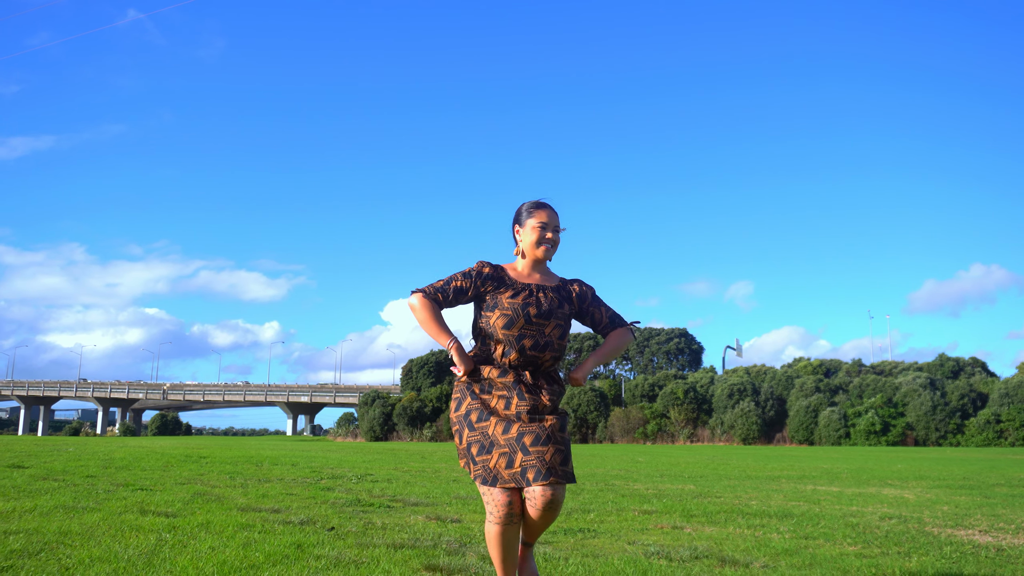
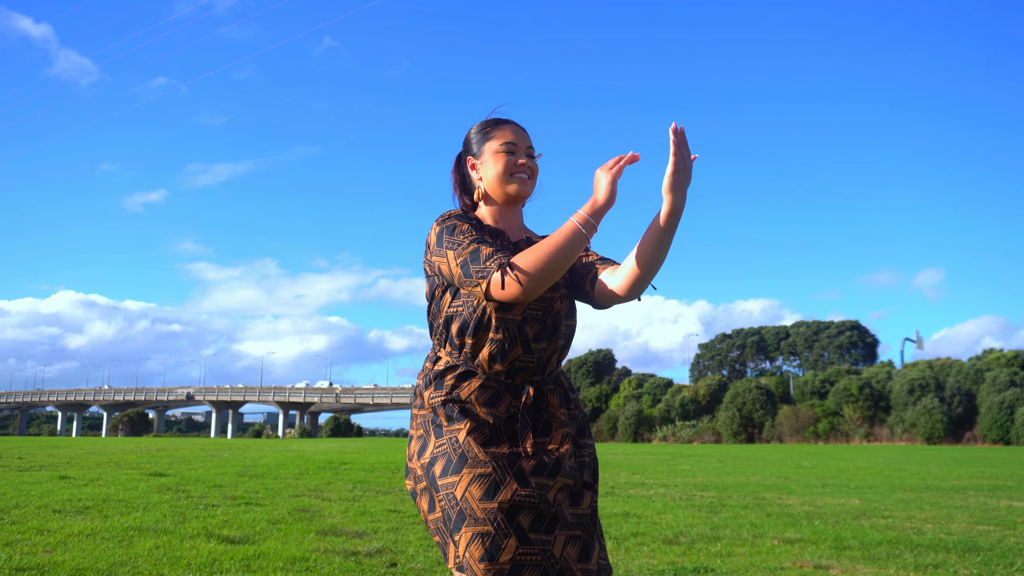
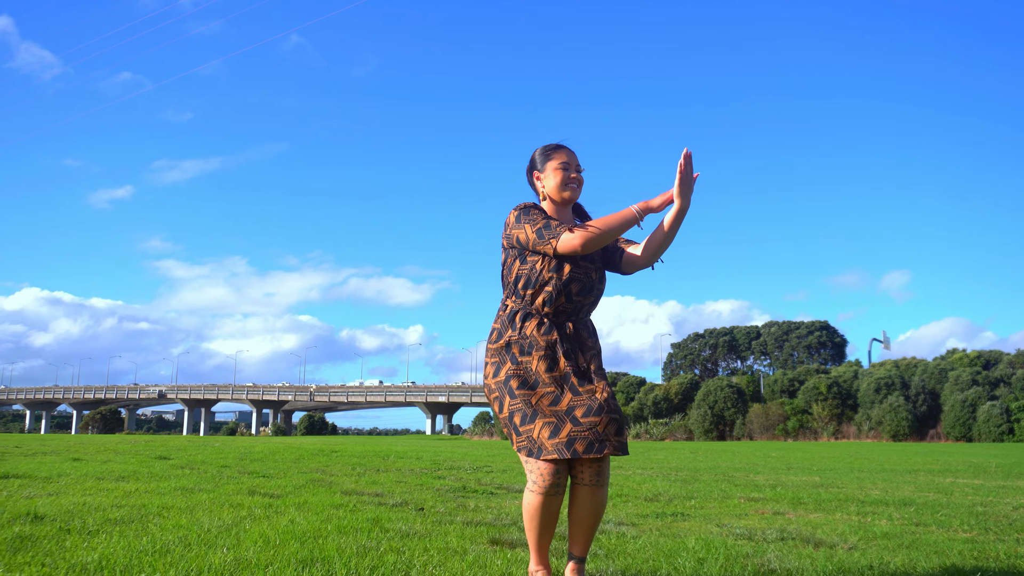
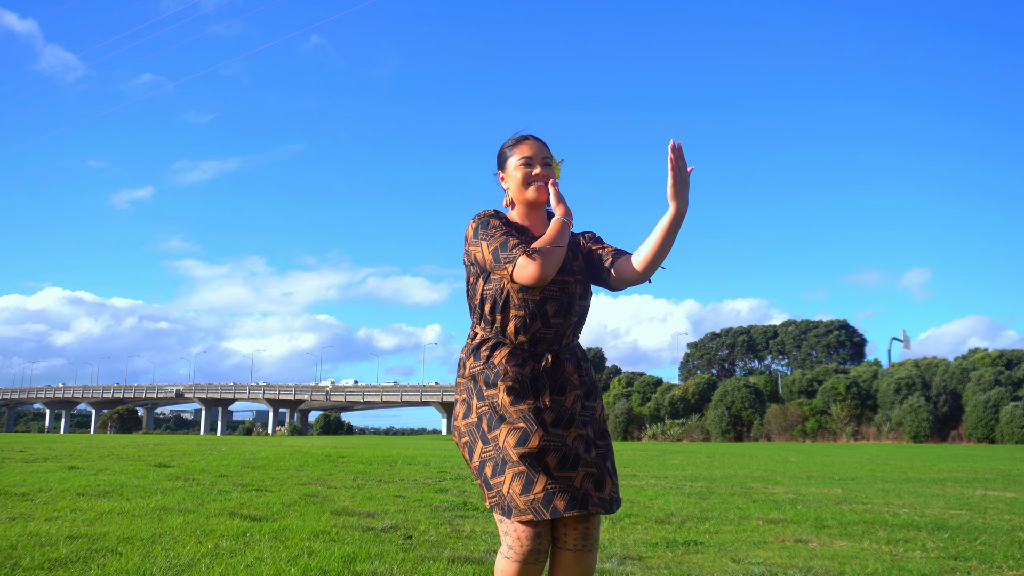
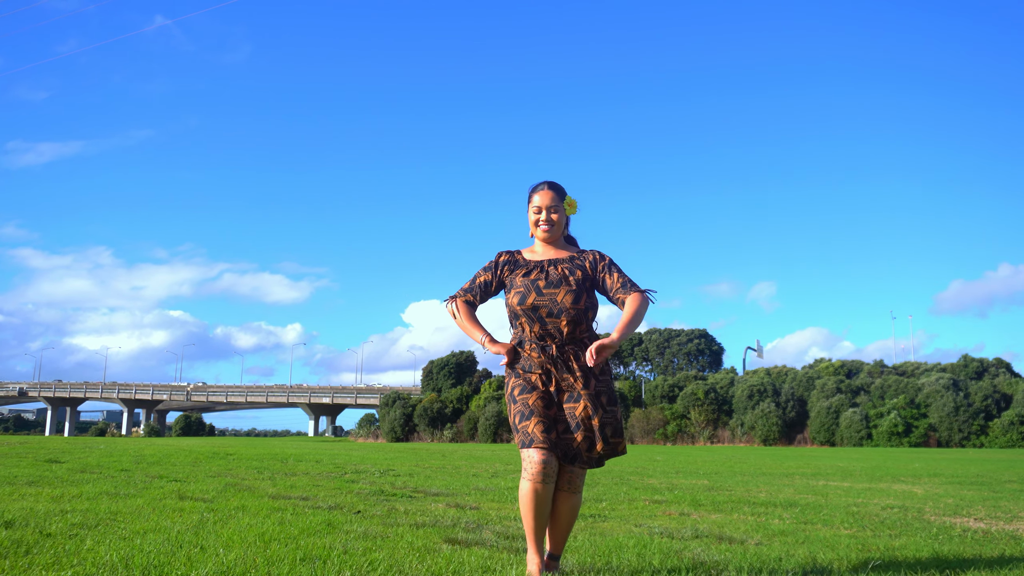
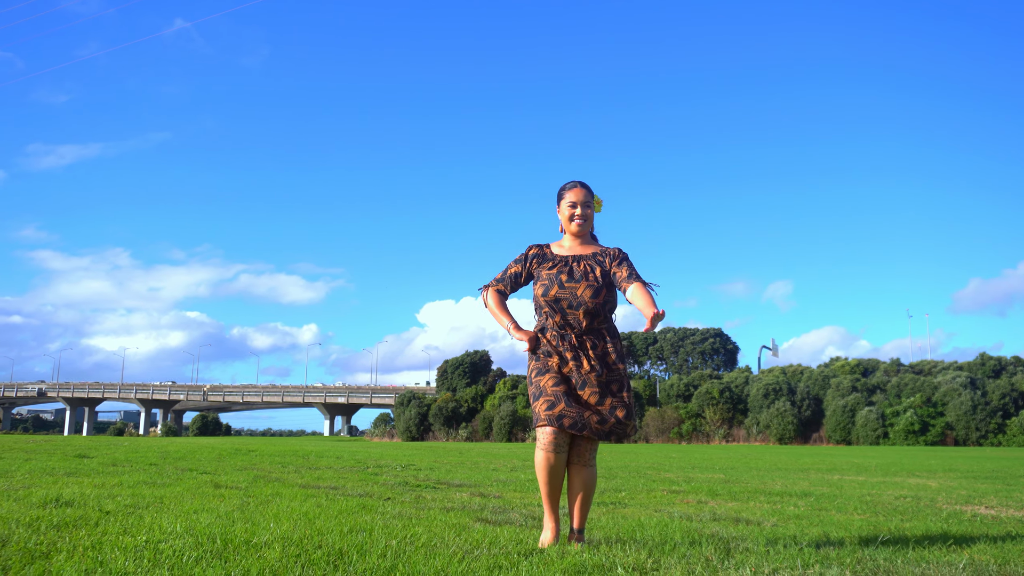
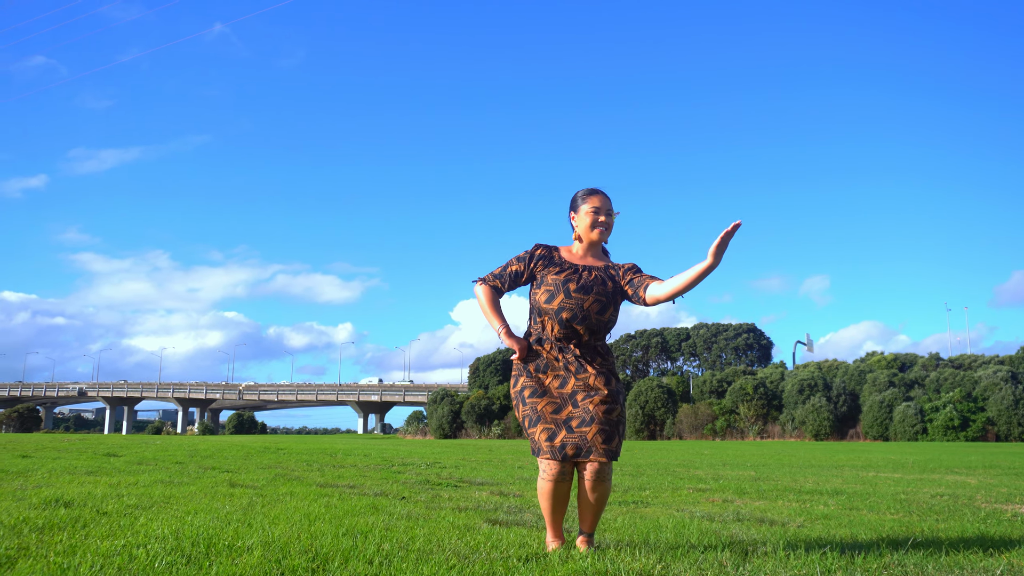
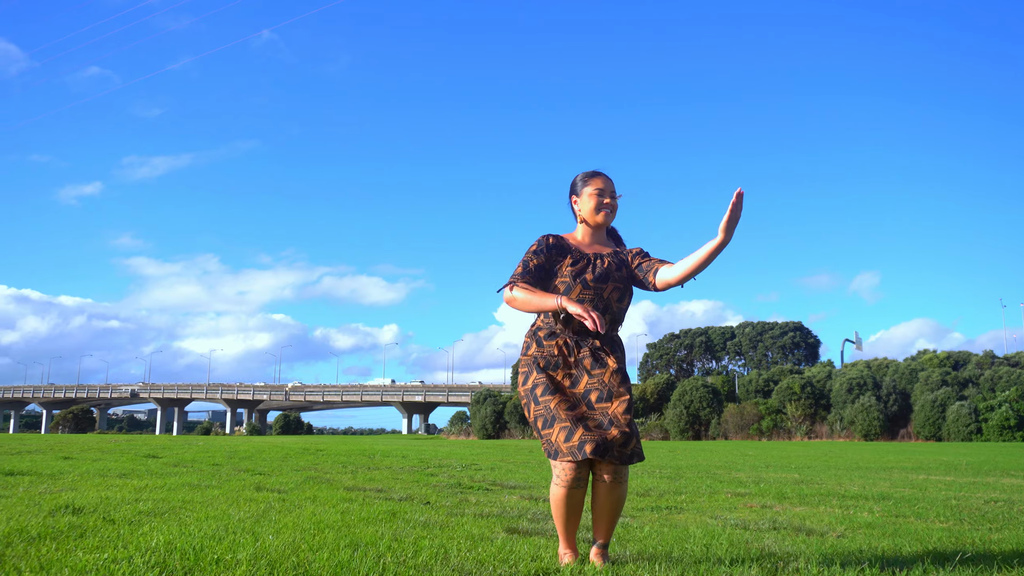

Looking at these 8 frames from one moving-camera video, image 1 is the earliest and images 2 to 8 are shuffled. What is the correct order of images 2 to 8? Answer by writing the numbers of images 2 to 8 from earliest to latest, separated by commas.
5, 6, 7, 8, 3, 4, 2
